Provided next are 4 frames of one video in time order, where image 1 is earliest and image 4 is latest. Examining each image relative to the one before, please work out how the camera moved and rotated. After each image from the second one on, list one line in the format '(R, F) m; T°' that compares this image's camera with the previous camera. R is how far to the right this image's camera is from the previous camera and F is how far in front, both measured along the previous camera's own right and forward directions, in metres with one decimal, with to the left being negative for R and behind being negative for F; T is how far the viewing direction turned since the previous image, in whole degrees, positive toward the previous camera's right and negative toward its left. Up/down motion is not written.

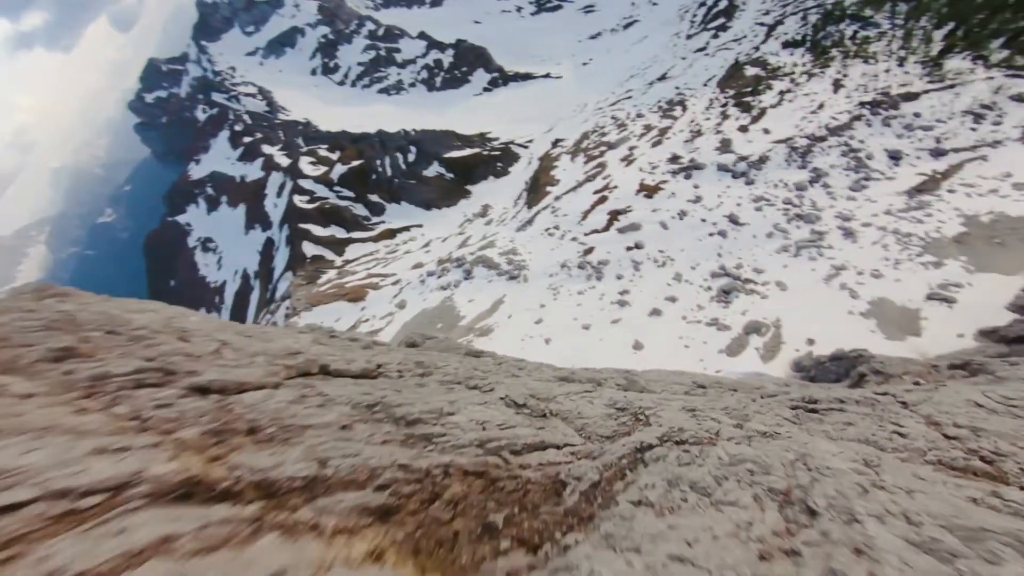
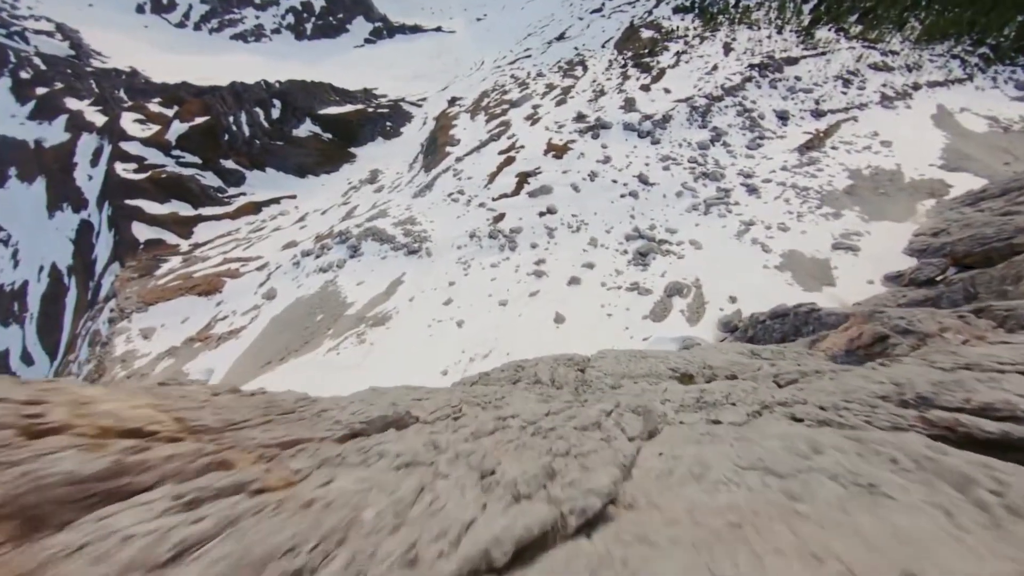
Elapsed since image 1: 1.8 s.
(+0.3, +2.8) m; +12°
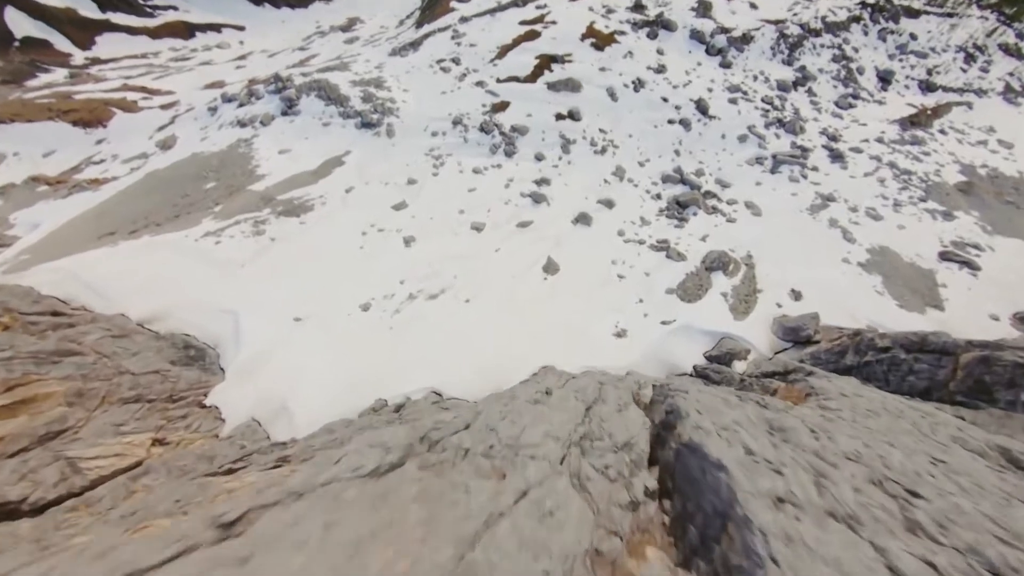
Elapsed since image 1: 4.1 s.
(+0.2, +4.5) m; +4°
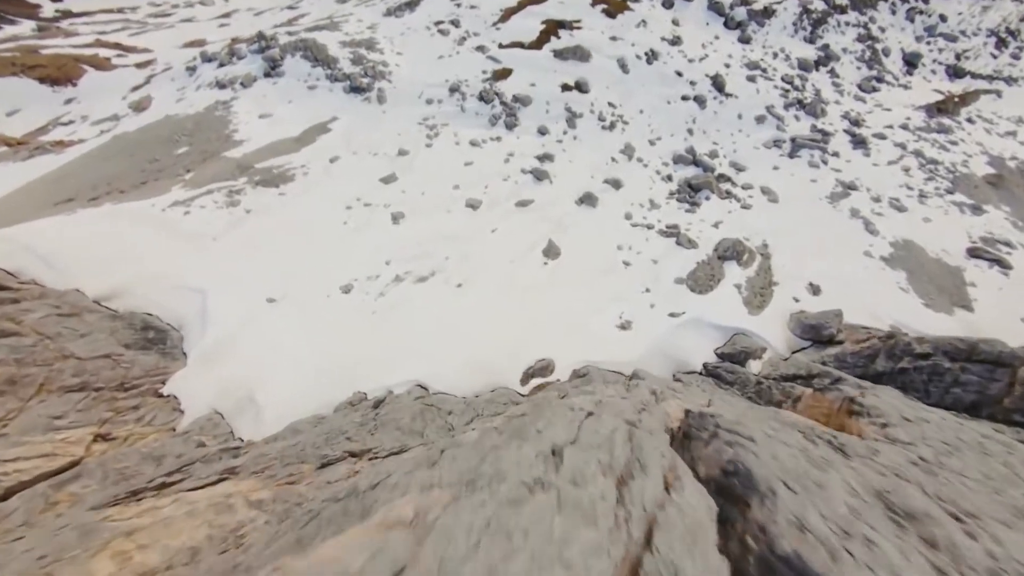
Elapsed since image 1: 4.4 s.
(0.0, +0.8) m; 0°
